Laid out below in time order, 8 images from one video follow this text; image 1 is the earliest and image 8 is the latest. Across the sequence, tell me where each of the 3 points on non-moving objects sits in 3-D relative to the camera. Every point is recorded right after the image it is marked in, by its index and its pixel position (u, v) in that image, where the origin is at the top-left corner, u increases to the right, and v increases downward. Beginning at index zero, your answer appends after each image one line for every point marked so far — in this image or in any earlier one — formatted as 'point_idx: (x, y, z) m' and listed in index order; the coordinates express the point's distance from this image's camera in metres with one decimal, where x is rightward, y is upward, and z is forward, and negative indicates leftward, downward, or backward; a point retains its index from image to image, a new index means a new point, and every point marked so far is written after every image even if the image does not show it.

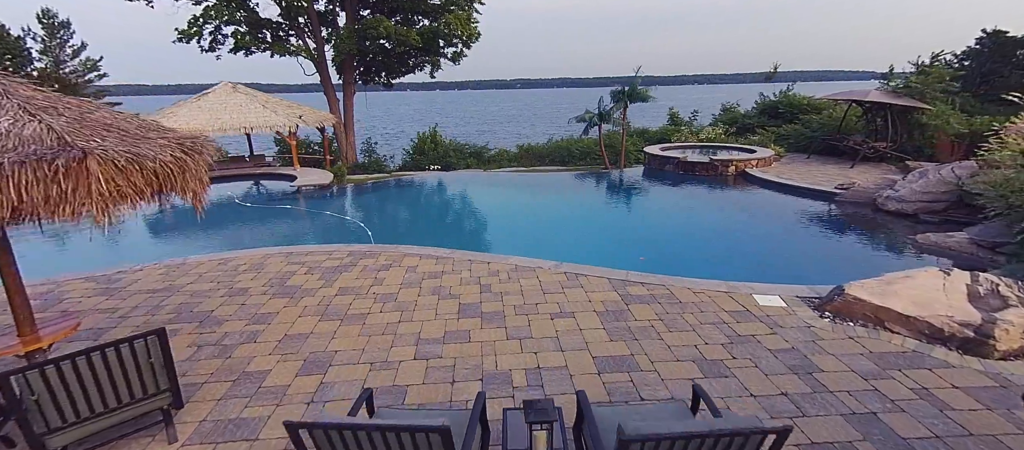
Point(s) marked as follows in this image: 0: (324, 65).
0: (-7.2, +6.1, +16.0) m
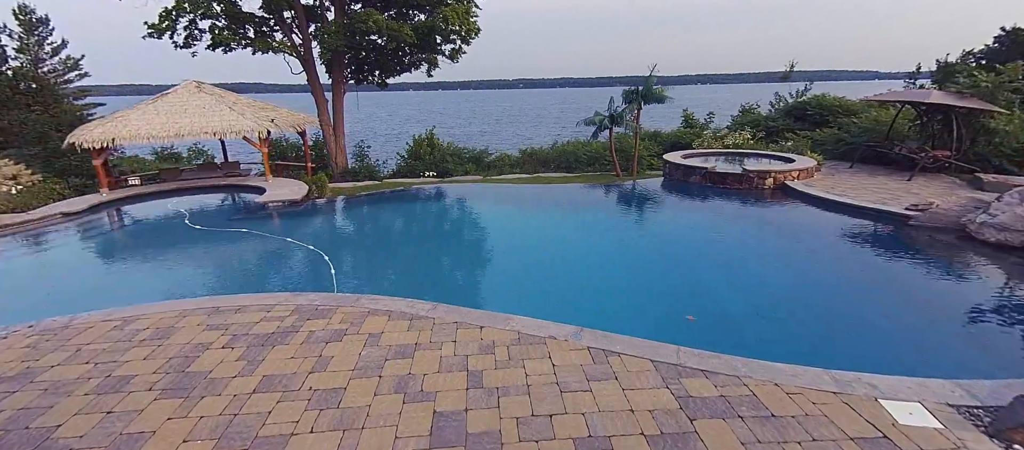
0: (-7.1, +5.8, +14.8) m
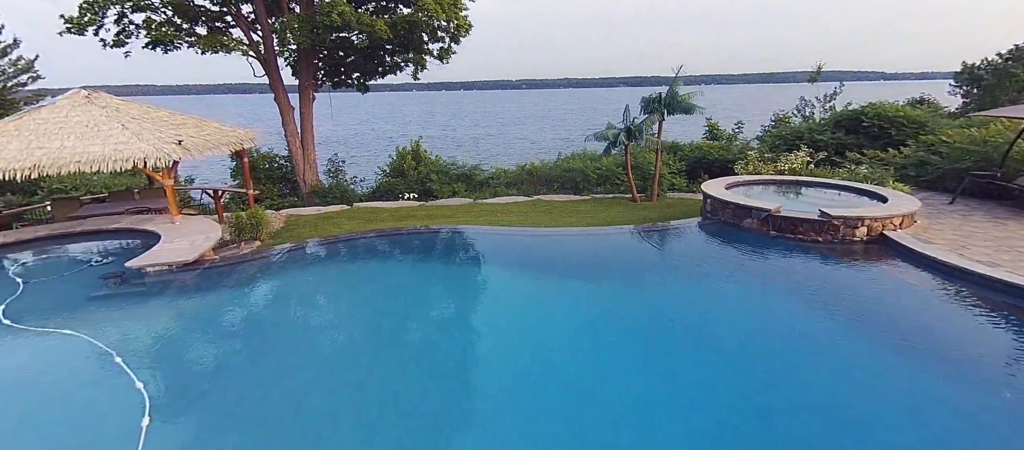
0: (-7.2, +4.9, +12.7) m
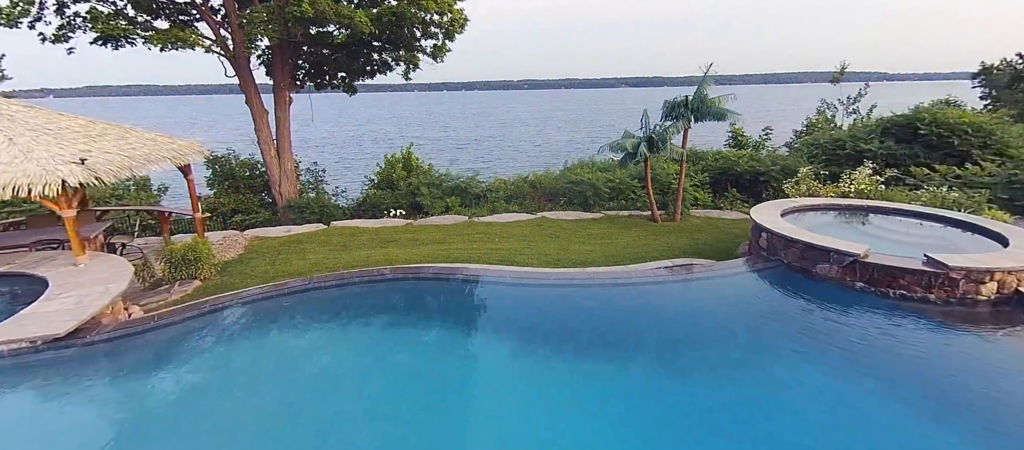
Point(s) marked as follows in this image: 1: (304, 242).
0: (-7.2, +4.4, +11.2) m
1: (-4.1, -0.3, +8.3) m
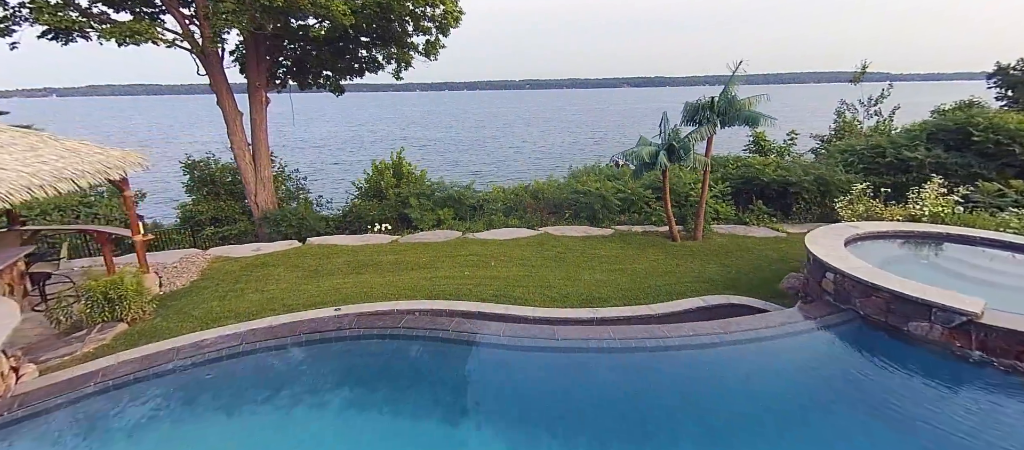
0: (-7.2, +4.0, +10.1) m
1: (-4.2, -0.7, +7.2) m
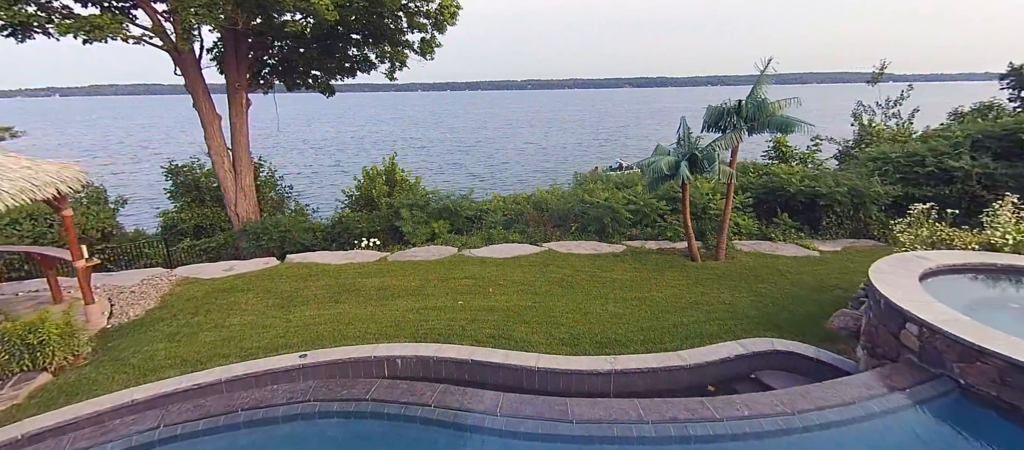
0: (-7.2, +3.7, +9.3) m
1: (-4.1, -1.0, +6.4) m
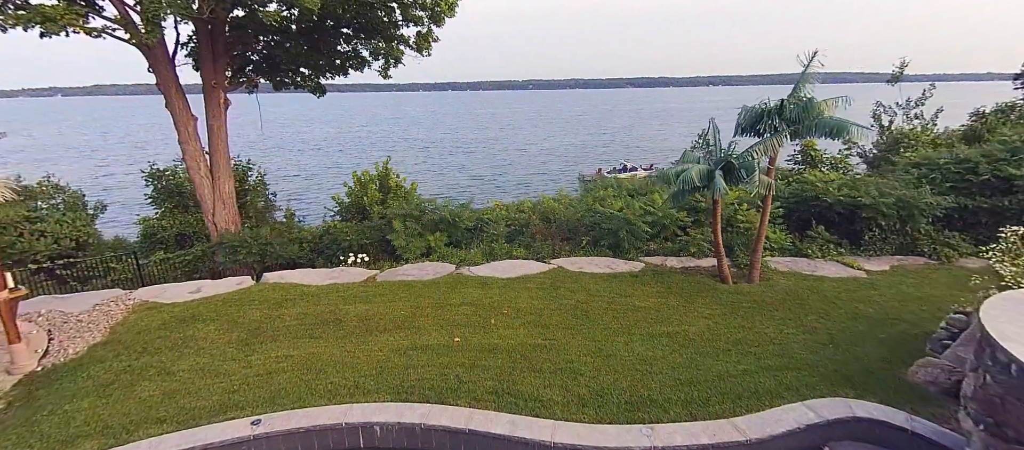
0: (-7.1, +3.5, +8.5) m
1: (-4.1, -1.2, +5.5) m
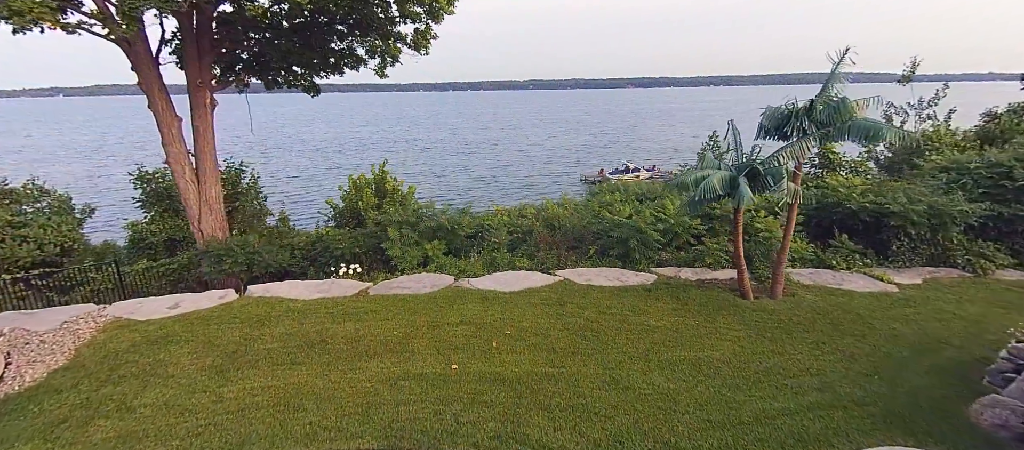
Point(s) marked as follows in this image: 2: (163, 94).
0: (-7.0, +3.3, +8.0) m
1: (-4.0, -1.4, +5.0) m
2: (-6.9, +2.6, +8.4) m
